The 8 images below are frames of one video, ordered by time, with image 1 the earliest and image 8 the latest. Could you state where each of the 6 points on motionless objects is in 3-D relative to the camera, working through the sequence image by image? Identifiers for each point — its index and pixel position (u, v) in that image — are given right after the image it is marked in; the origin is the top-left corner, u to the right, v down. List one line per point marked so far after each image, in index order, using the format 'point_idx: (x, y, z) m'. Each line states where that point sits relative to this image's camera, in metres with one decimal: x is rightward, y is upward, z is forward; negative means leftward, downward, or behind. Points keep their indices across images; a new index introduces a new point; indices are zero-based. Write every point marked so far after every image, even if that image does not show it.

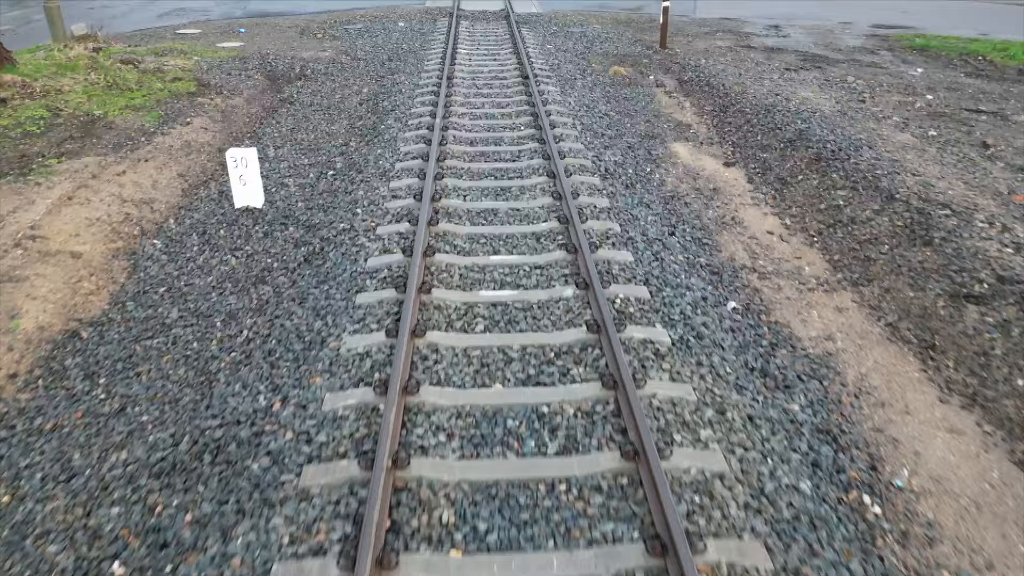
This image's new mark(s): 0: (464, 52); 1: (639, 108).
0: (-0.9, +4.4, +13.4) m
1: (+1.9, +2.6, +10.7) m
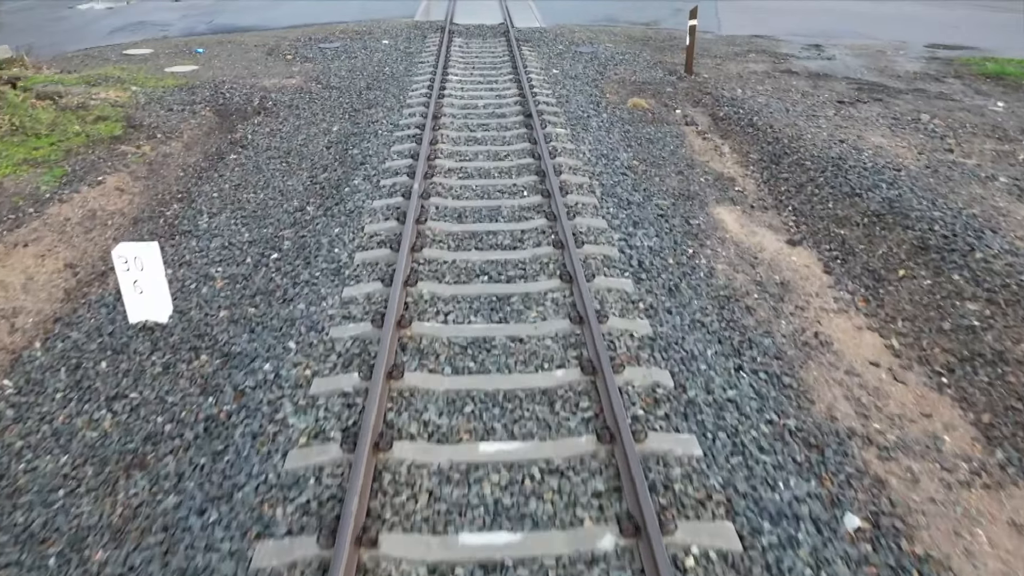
0: (-0.9, +3.3, +11.4) m
1: (+1.9, +1.6, +8.7) m
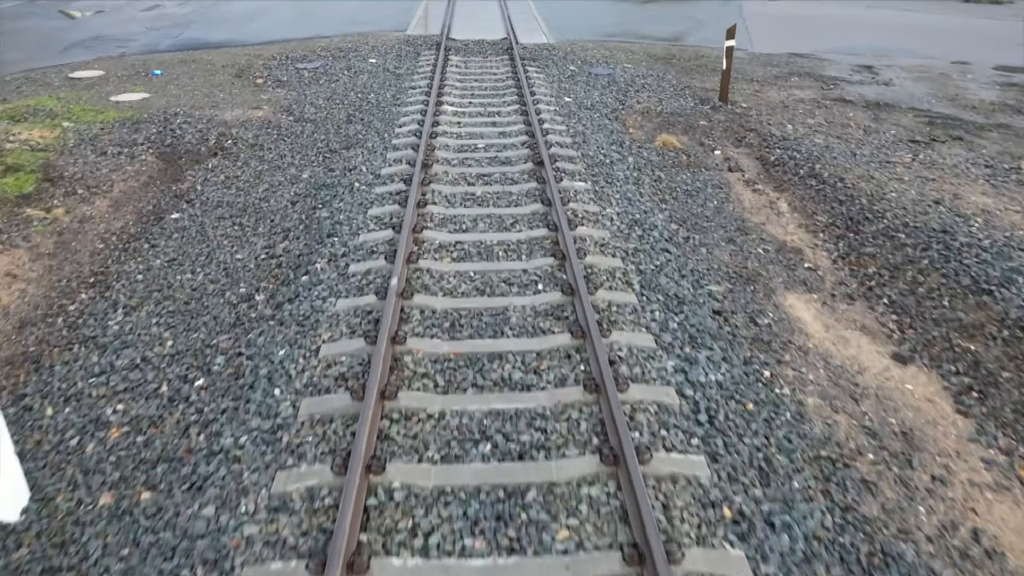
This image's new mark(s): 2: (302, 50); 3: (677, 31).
0: (-0.8, +2.4, +9.7) m
1: (+2.0, +0.7, +7.0) m
2: (-3.8, +4.3, +13.1) m
3: (+3.5, +5.3, +14.9) m
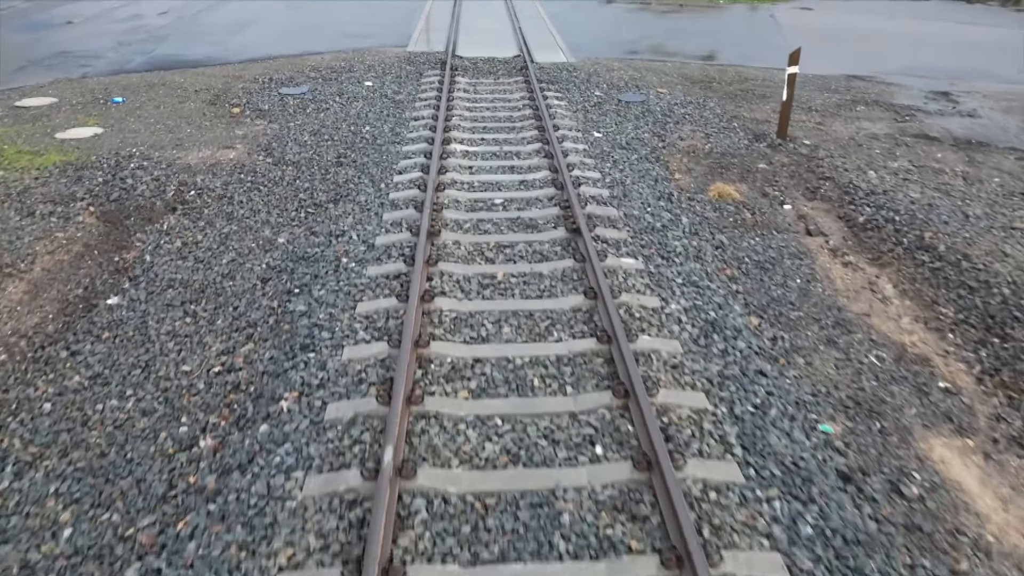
0: (-0.6, +1.6, +8.2) m
1: (+2.2, -0.2, +5.4) m
2: (-3.6, +3.5, +11.5) m
3: (+3.7, +4.5, +13.4) m
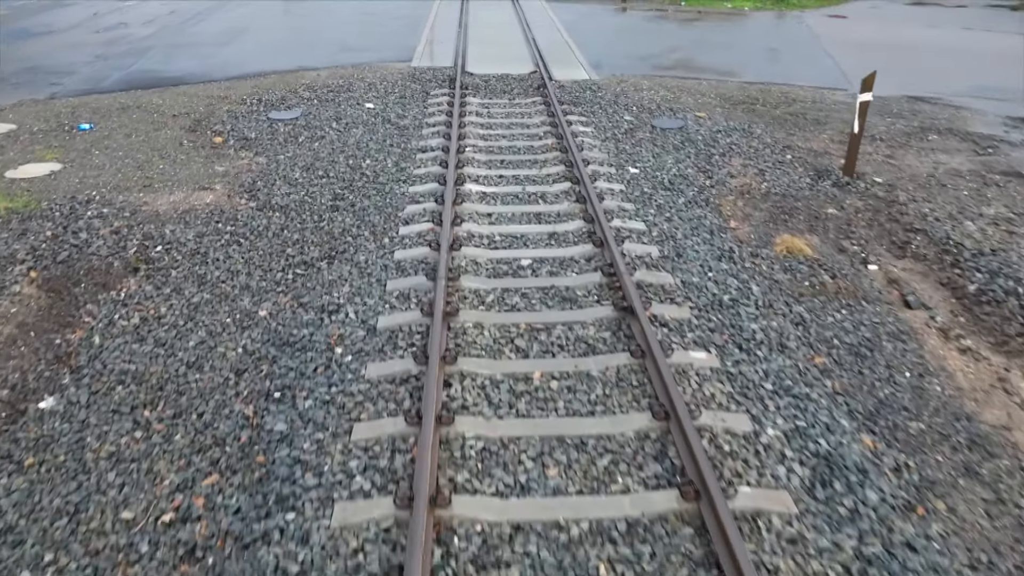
0: (-0.3, +0.9, +7.0) m
1: (+2.4, -0.8, +4.3) m
2: (-3.3, +2.8, +10.3) m
3: (+3.9, +3.8, +12.2) m
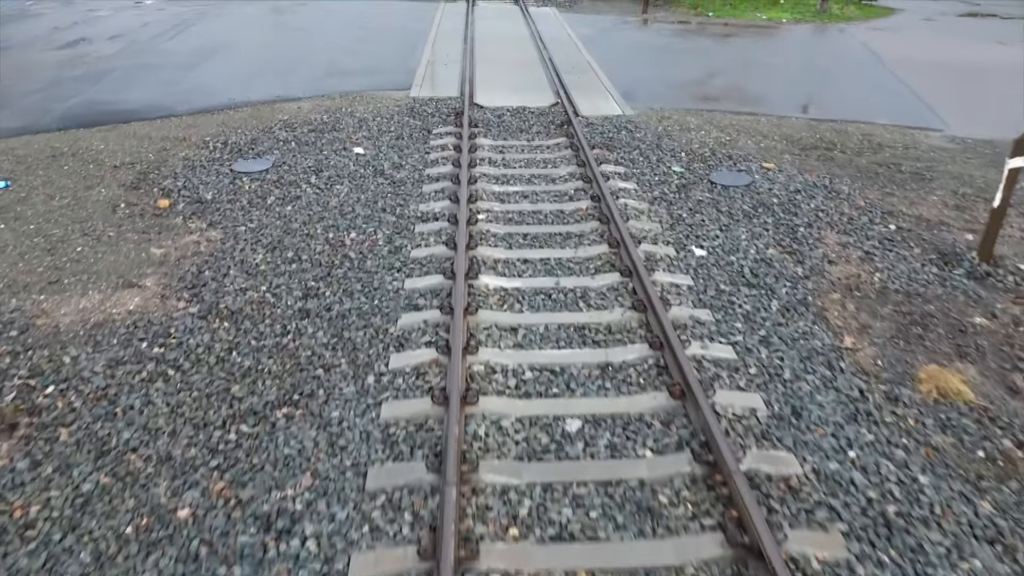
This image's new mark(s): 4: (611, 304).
0: (-0.1, 0.0, +5.2) m
1: (+2.7, -1.7, +2.5) m
2: (-3.1, +1.9, +8.6) m
3: (+4.2, +2.8, +10.4) m
4: (+0.7, -0.1, +5.1) m
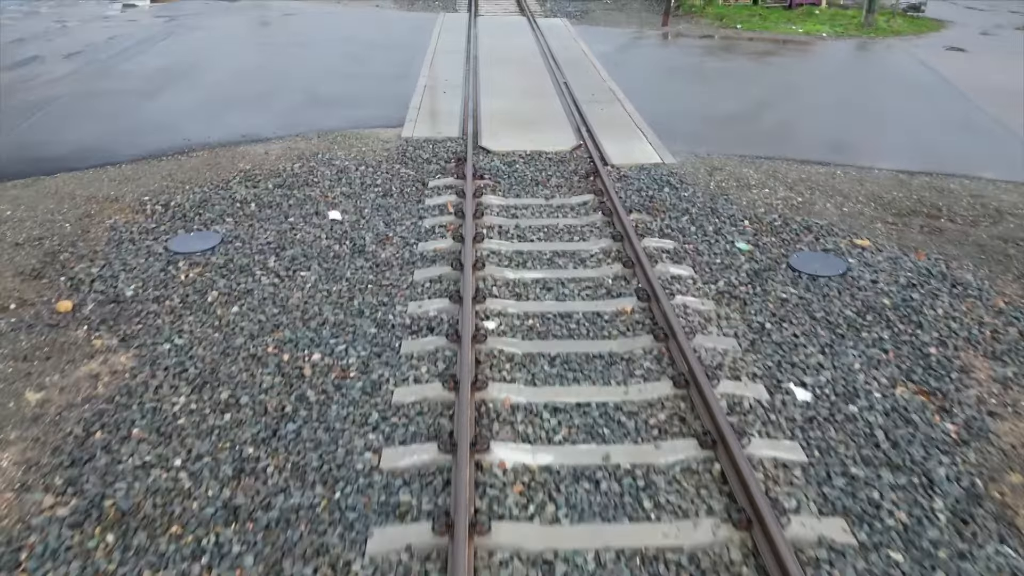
0: (0.0, -0.9, +3.5) m
1: (+2.8, -2.6, +0.7) m
2: (-3.0, +1.0, +6.9) m
3: (+4.3, +1.9, +8.7) m
4: (+0.8, -1.0, +3.4) m
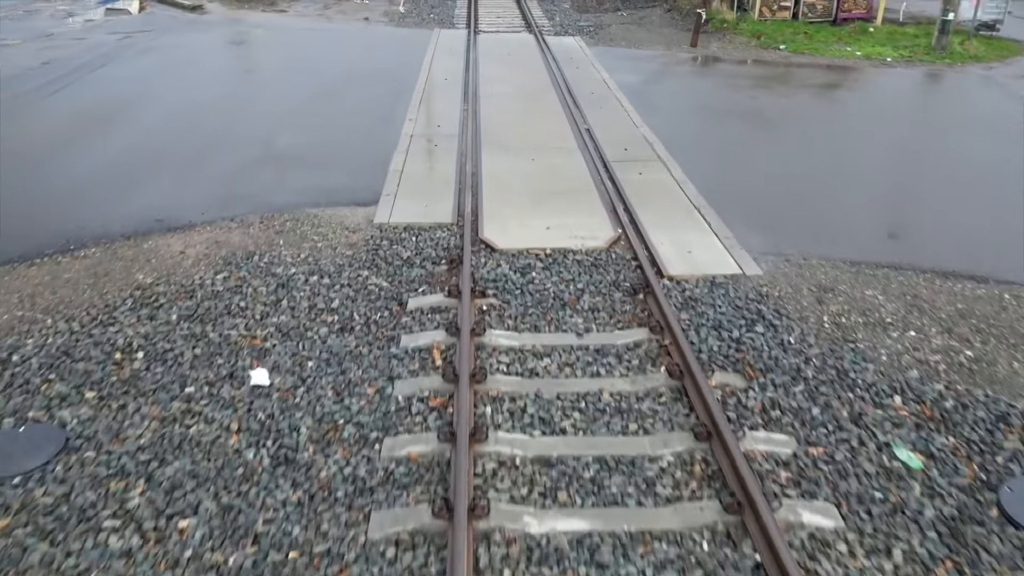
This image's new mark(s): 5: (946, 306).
0: (+0.1, -2.1, +1.2) m
1: (+2.9, -3.8, -1.5) m
2: (-2.9, -0.2, +4.6) m
3: (+4.4, +0.7, +6.4) m
4: (+0.9, -2.2, +1.1) m
5: (+2.9, -0.1, +4.7) m
